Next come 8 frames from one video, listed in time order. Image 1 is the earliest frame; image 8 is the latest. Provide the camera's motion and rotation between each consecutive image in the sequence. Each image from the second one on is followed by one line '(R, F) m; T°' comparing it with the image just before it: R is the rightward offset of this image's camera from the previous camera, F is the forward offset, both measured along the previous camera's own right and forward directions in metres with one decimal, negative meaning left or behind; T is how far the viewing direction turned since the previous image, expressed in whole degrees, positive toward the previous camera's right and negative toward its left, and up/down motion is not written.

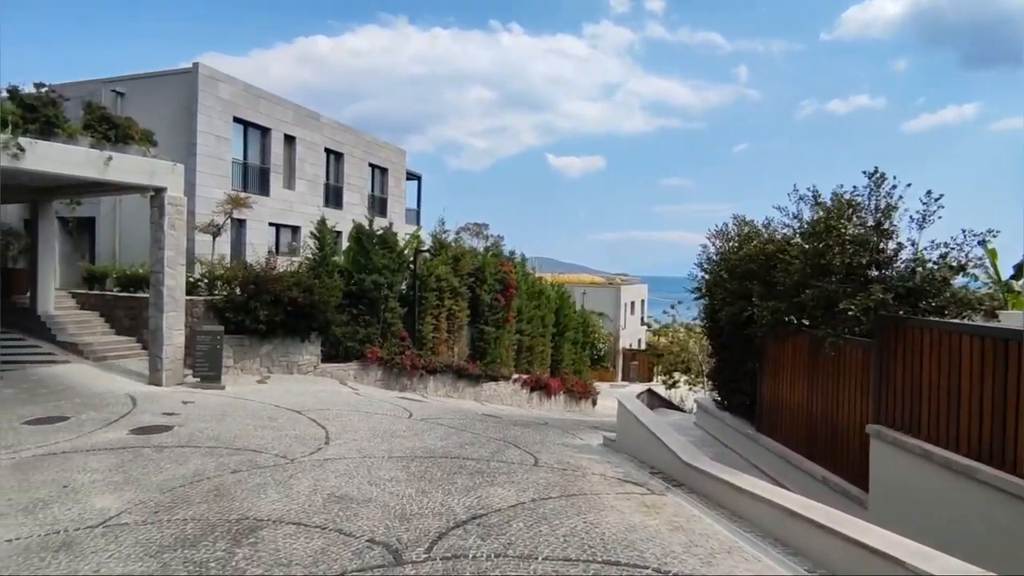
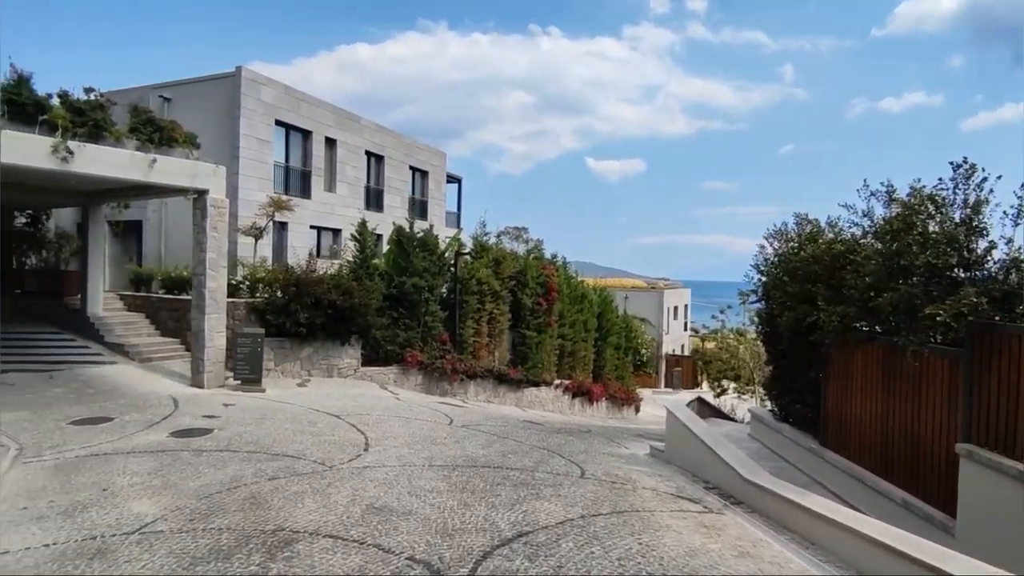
(-0.1, +0.3) m; -4°
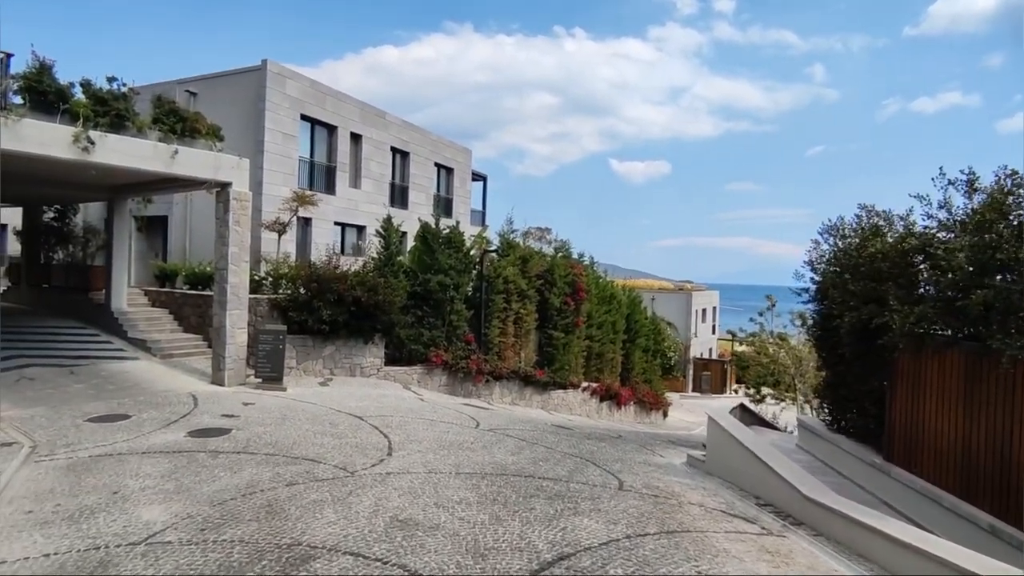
(-0.1, +0.5) m; -2°
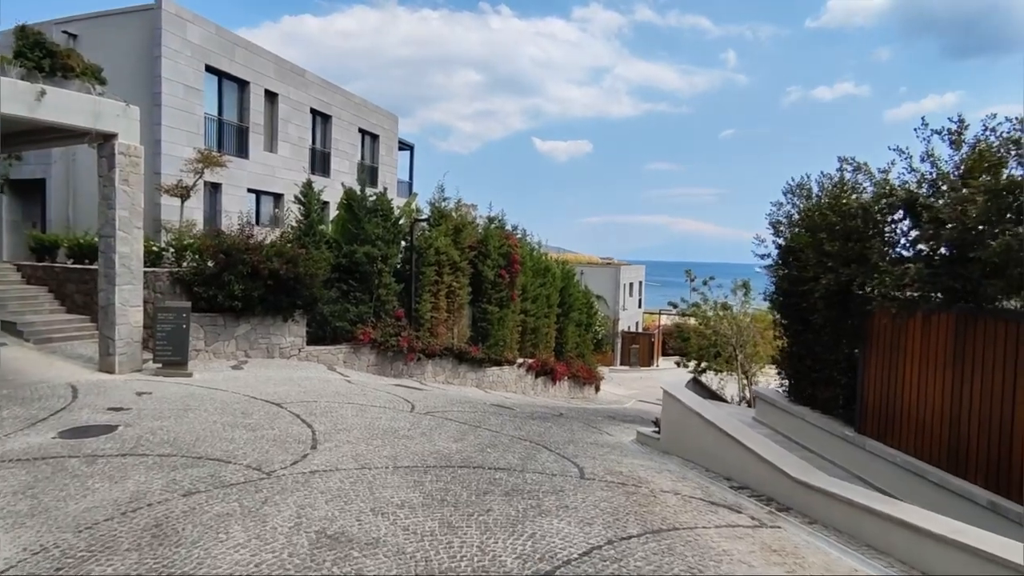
(-0.2, +0.9) m; +7°
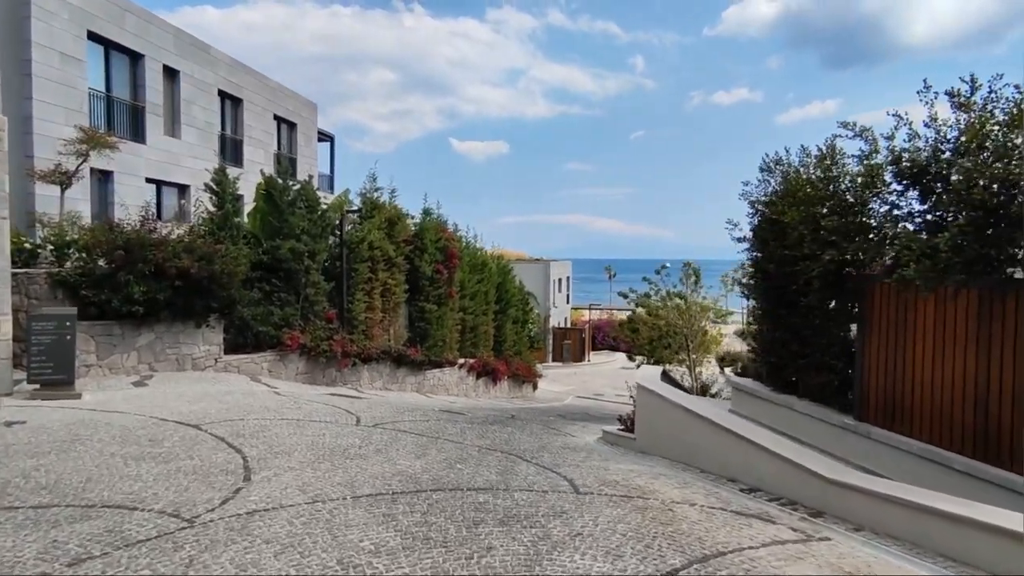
(-0.5, +1.0) m; +8°
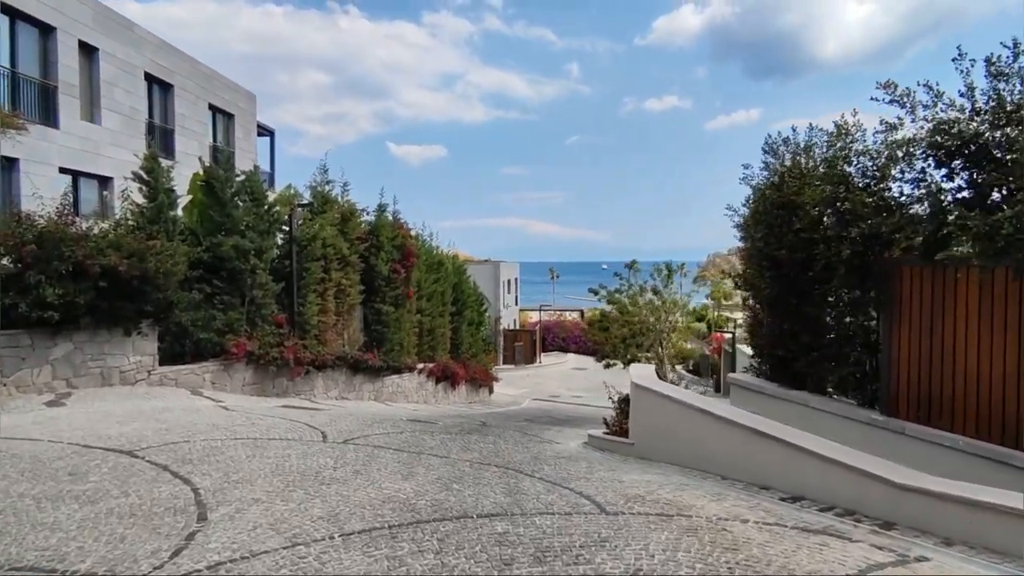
(-0.5, +0.8) m; +6°
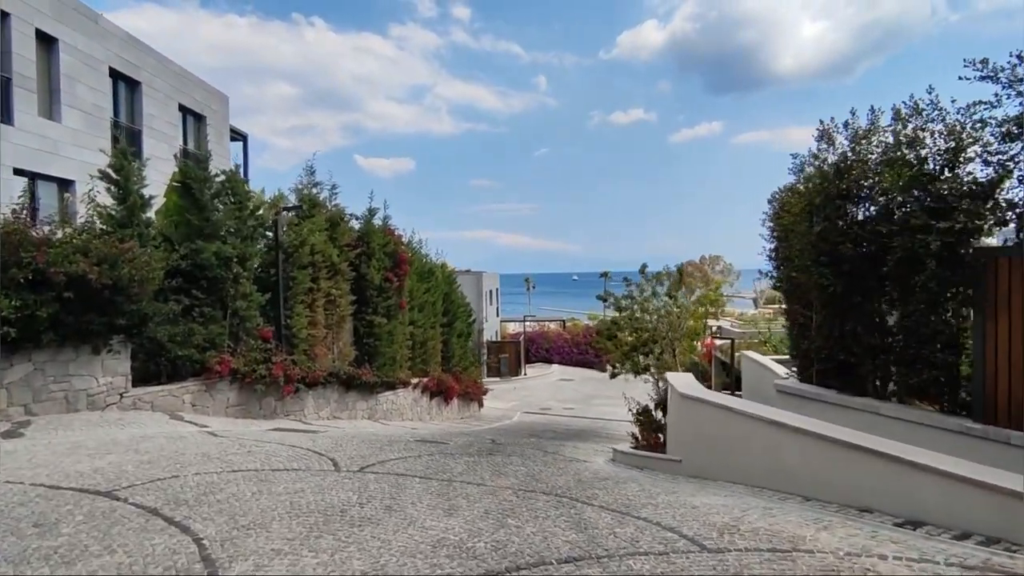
(-0.6, +0.8) m; +3°
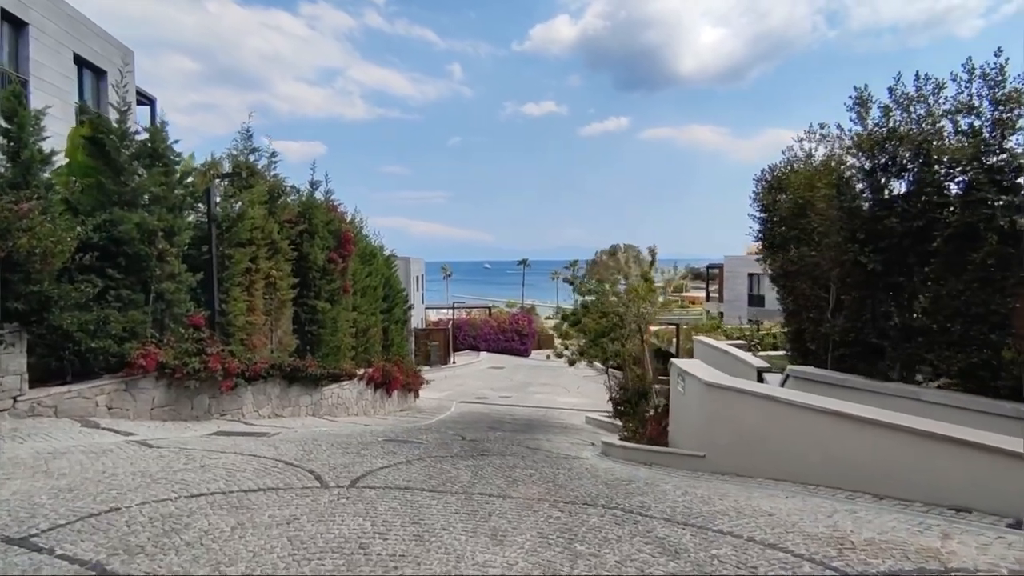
(-0.9, +1.0) m; +8°
